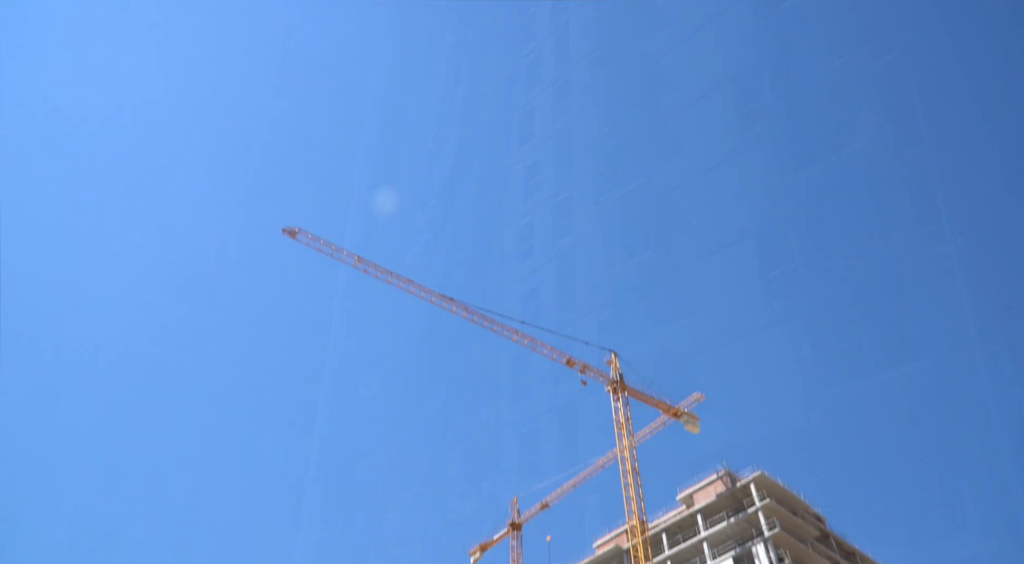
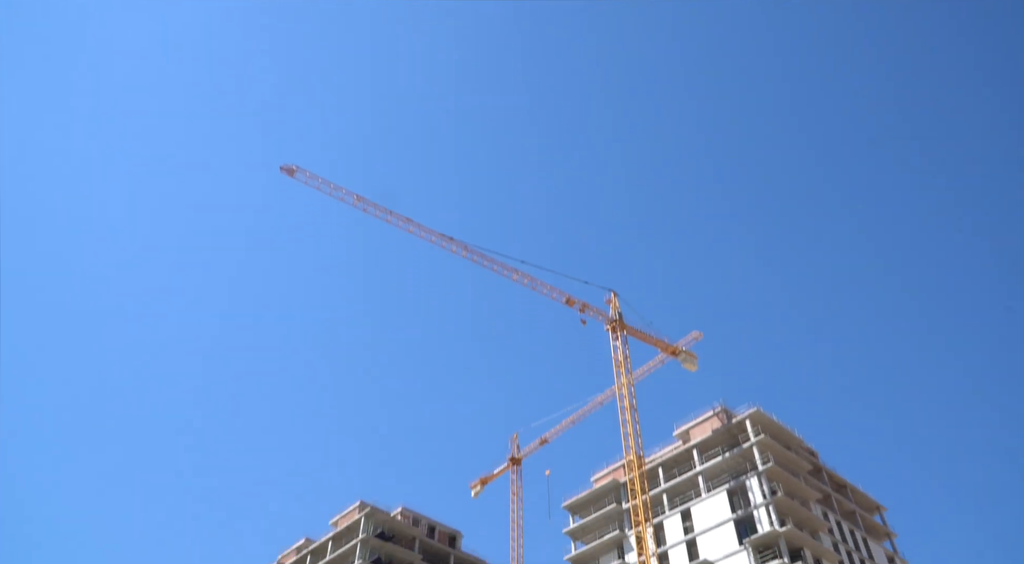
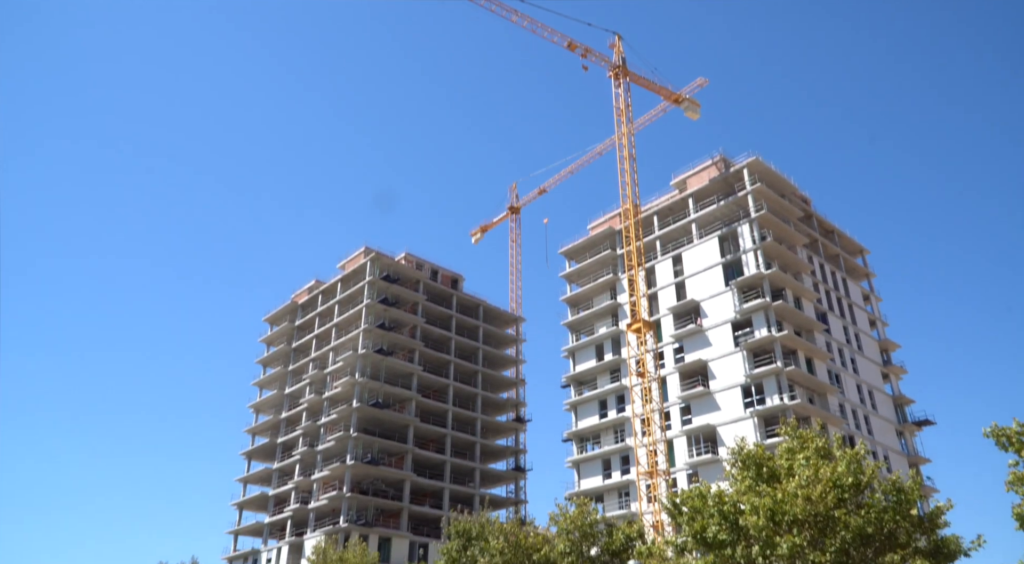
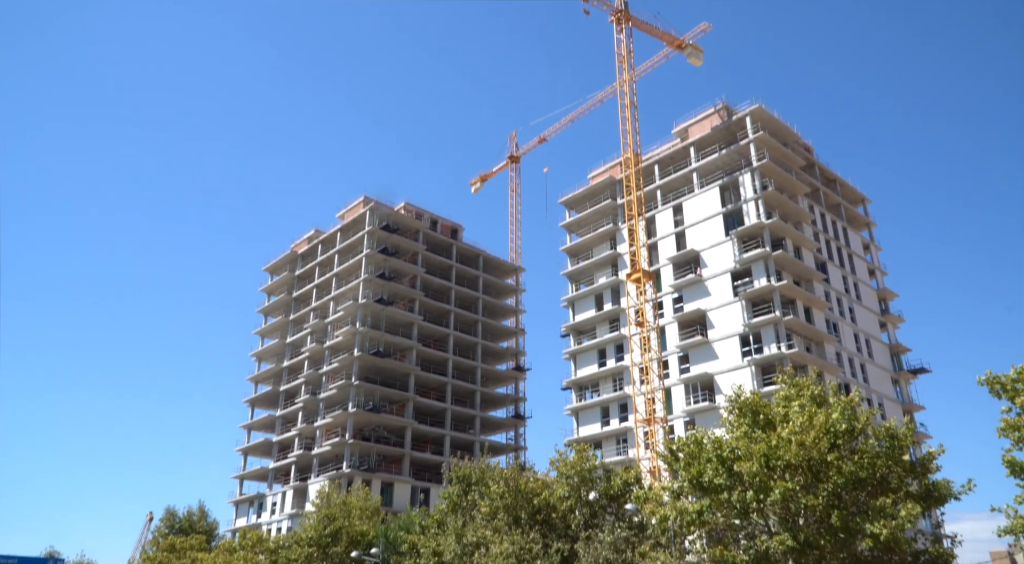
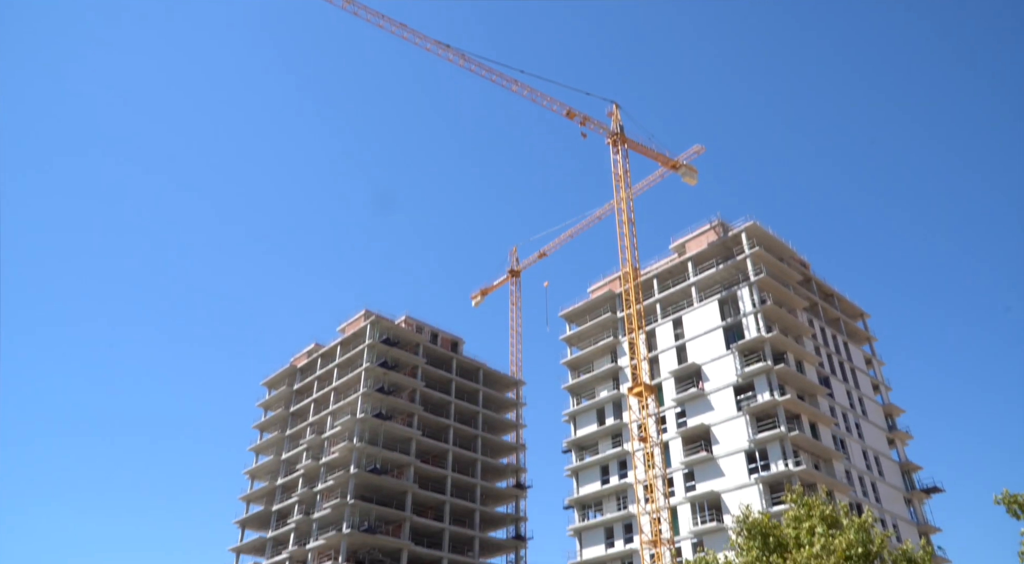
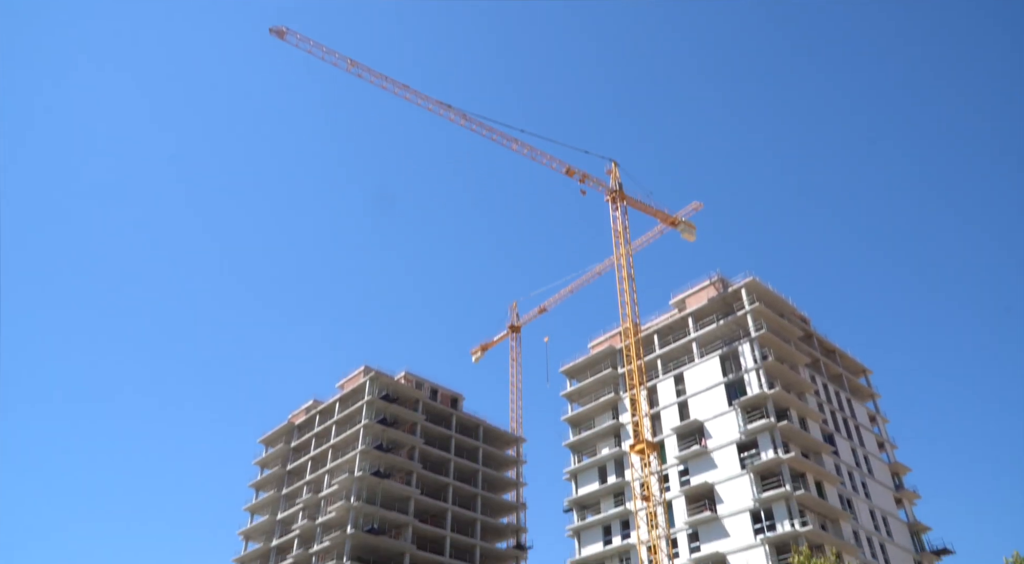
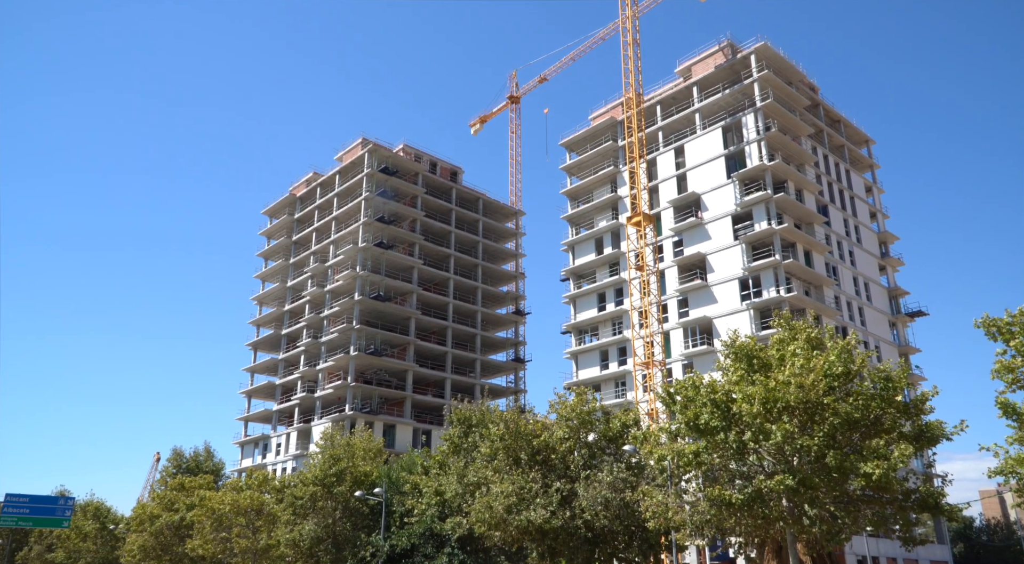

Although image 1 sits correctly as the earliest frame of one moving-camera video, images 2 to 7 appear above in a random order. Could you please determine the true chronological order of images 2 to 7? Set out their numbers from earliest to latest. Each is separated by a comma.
2, 6, 5, 3, 4, 7
